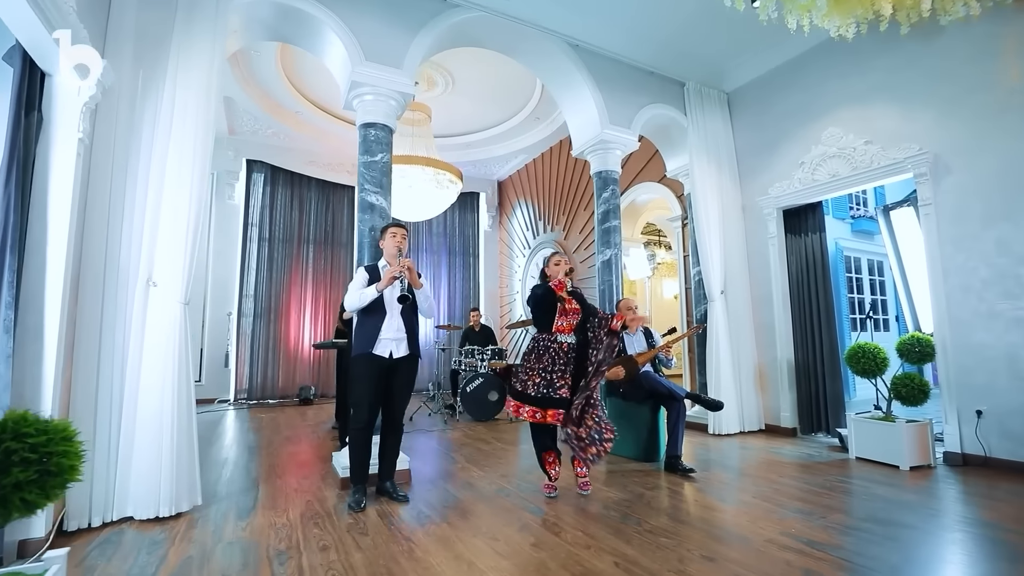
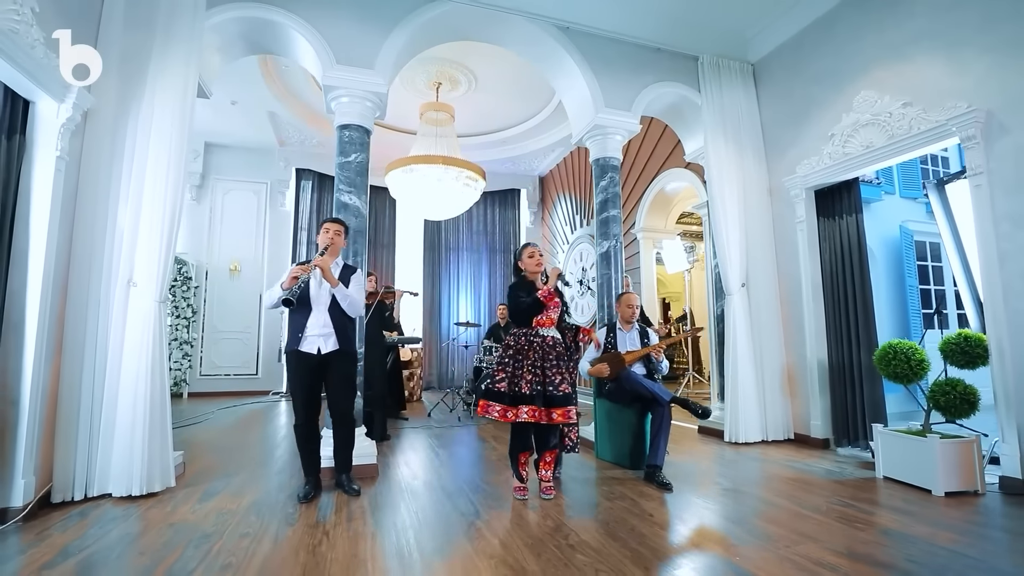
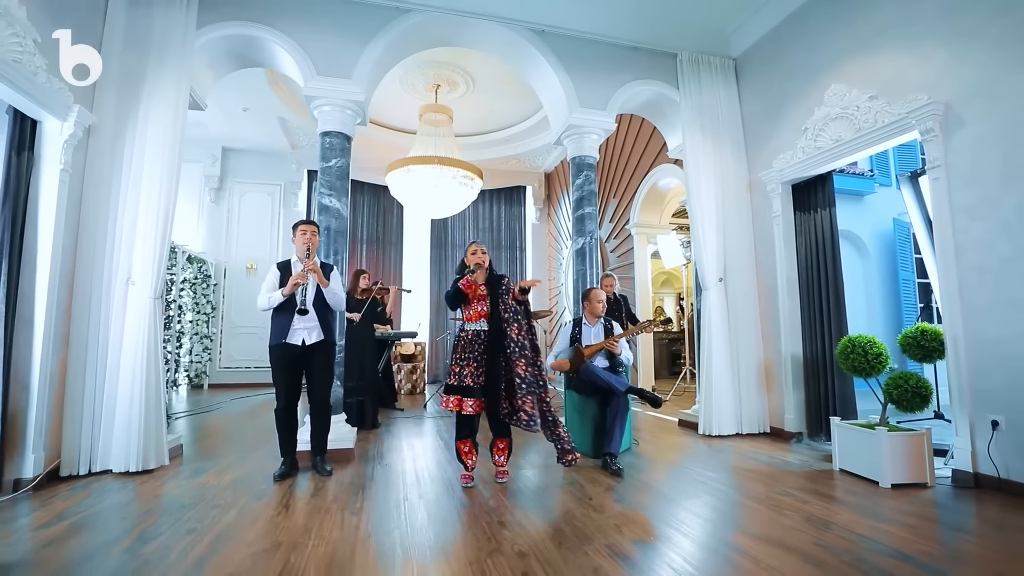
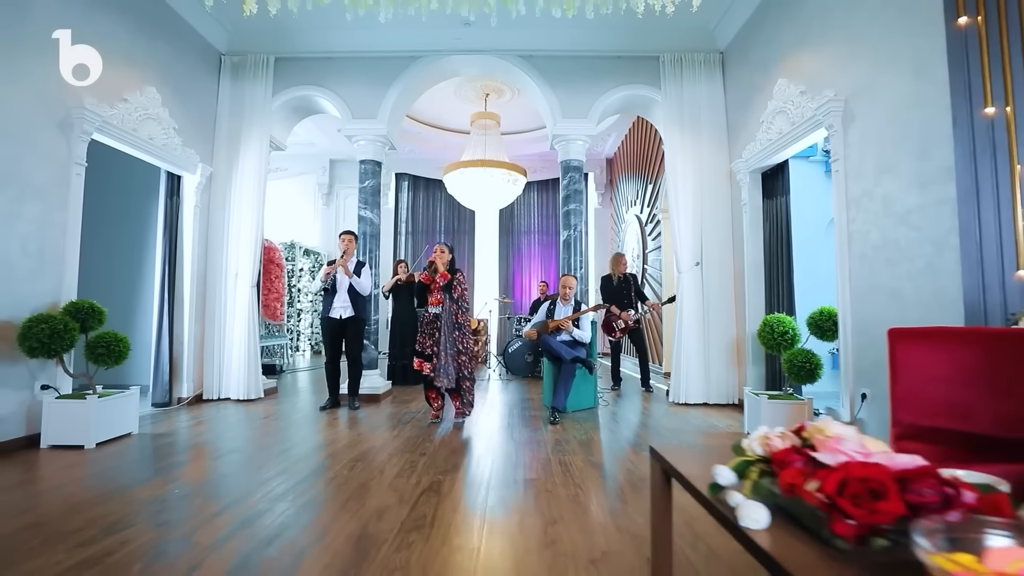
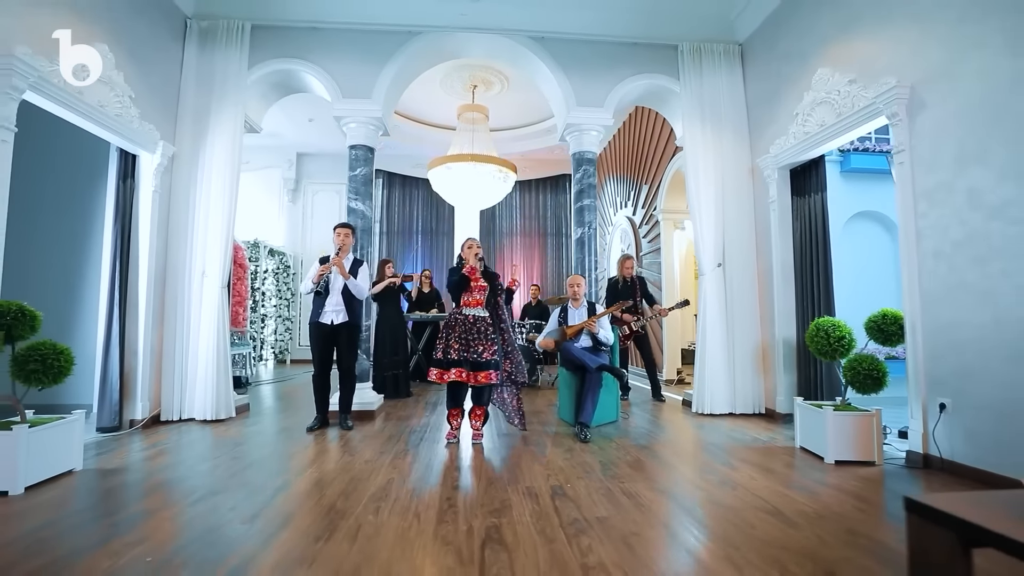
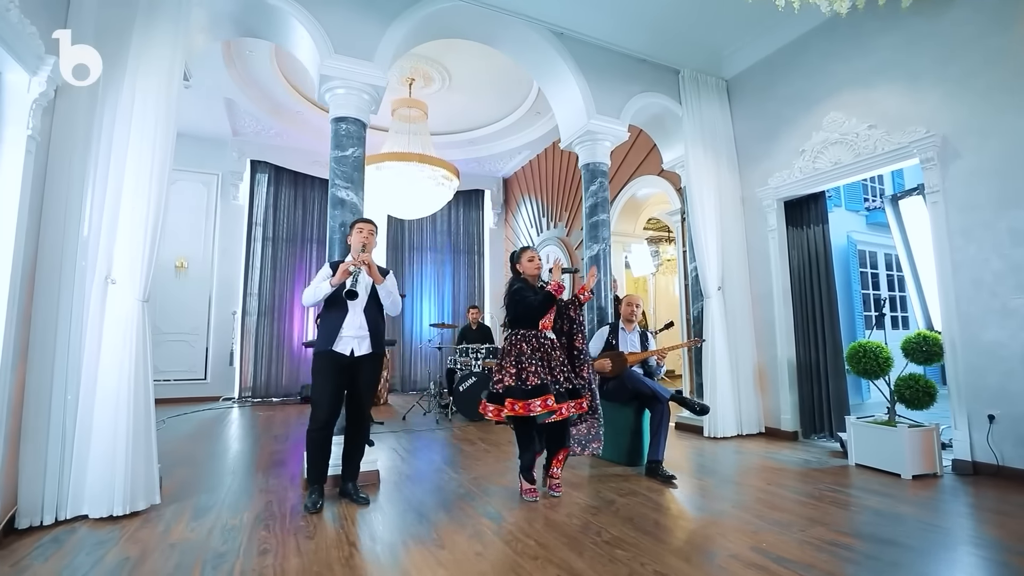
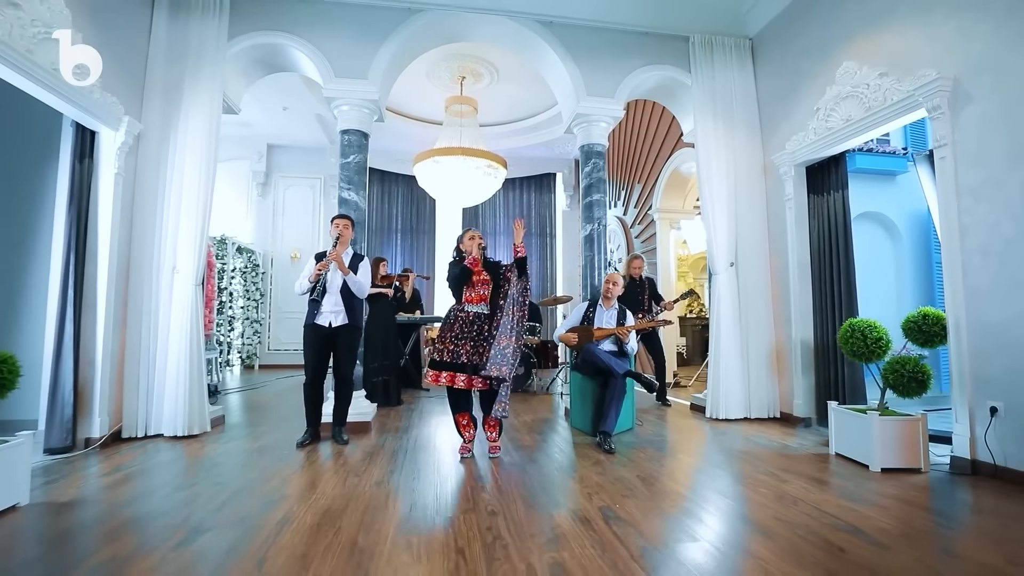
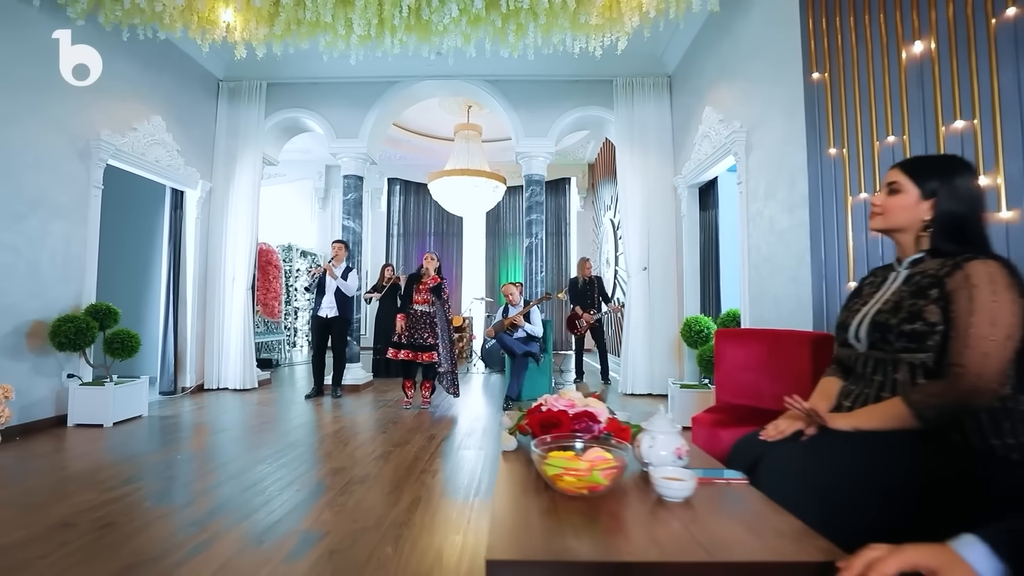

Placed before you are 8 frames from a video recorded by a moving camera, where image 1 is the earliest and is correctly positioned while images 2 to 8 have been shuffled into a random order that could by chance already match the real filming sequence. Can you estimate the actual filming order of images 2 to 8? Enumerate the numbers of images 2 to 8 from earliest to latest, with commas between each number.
6, 2, 3, 7, 5, 4, 8
